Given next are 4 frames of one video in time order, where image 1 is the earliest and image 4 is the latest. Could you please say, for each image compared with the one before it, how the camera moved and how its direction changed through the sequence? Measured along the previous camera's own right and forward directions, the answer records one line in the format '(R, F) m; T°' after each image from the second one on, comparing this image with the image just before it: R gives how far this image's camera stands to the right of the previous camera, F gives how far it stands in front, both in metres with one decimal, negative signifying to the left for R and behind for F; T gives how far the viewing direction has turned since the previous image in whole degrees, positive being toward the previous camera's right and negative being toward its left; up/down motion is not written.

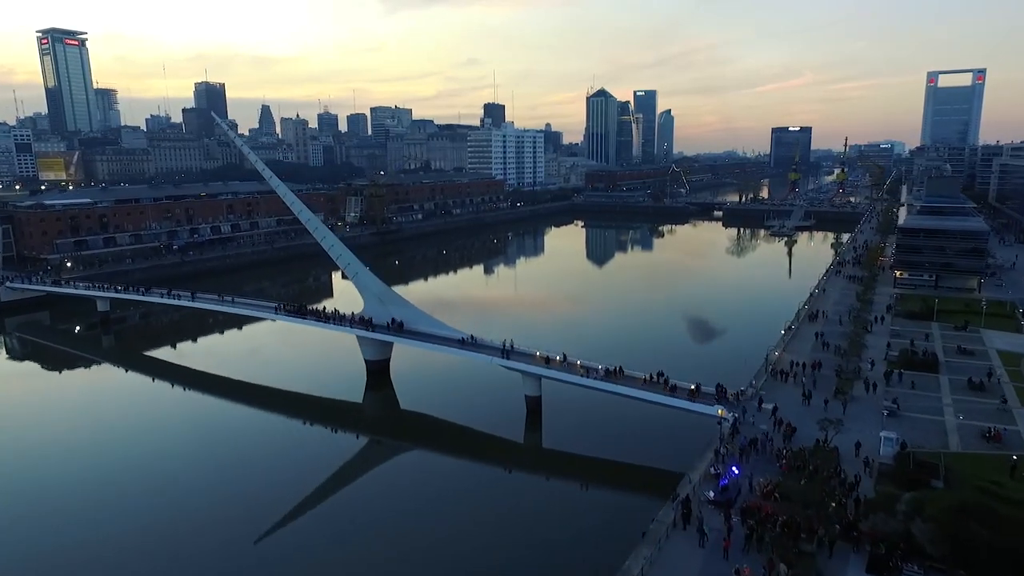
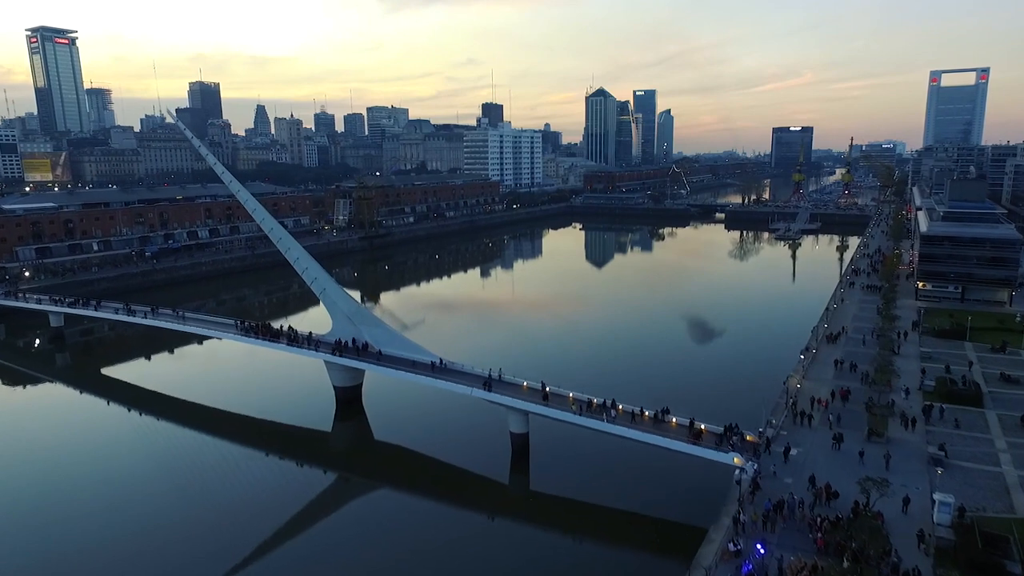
(+0.3, +1.8) m; 0°
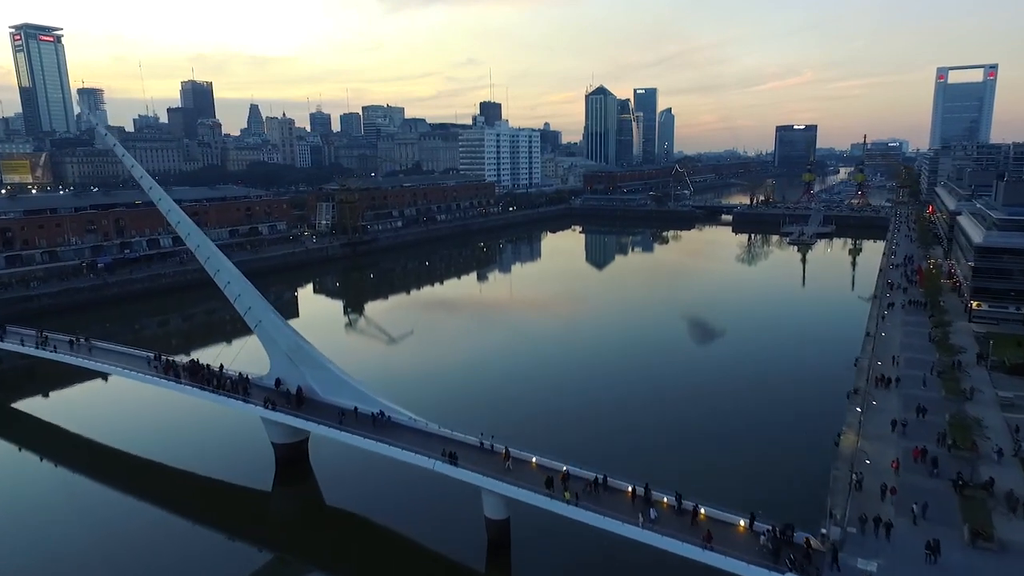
(+0.4, +3.0) m; 0°
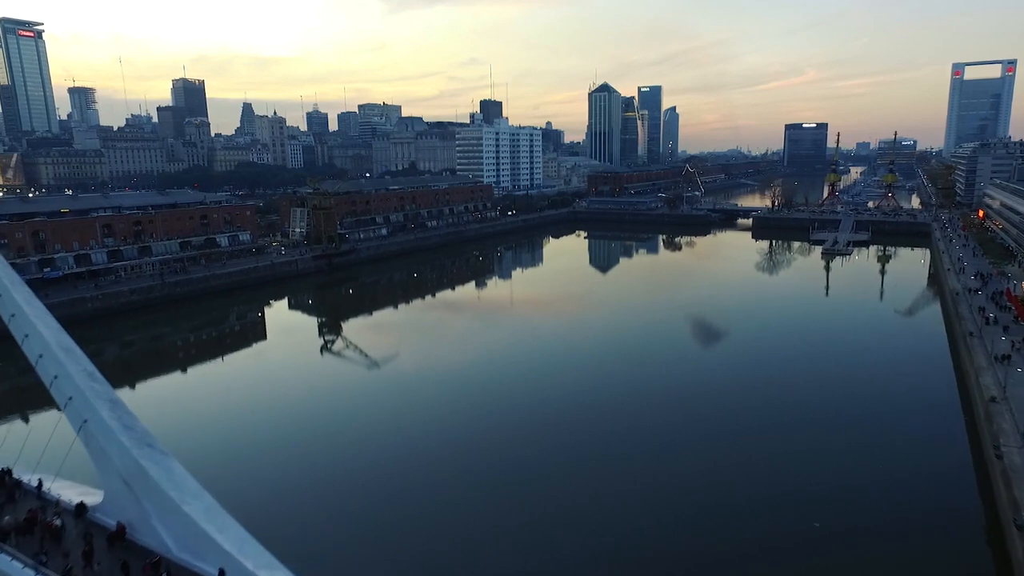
(+0.3, +4.9) m; 0°
